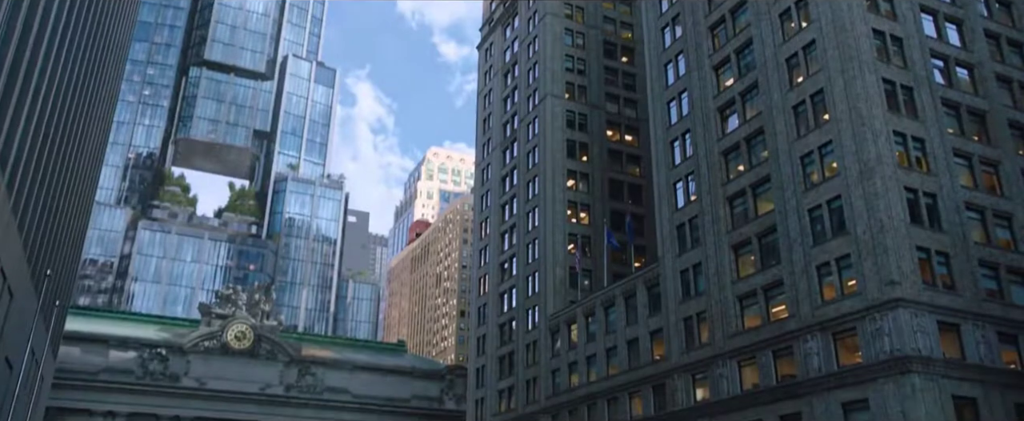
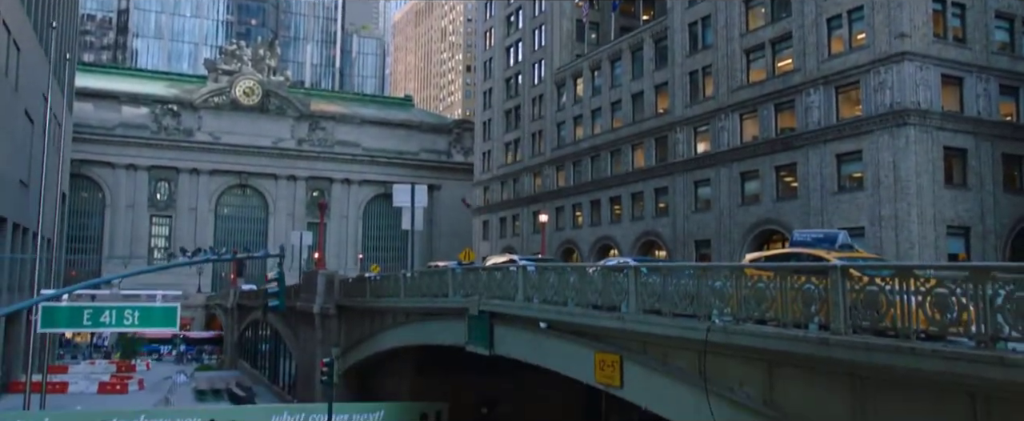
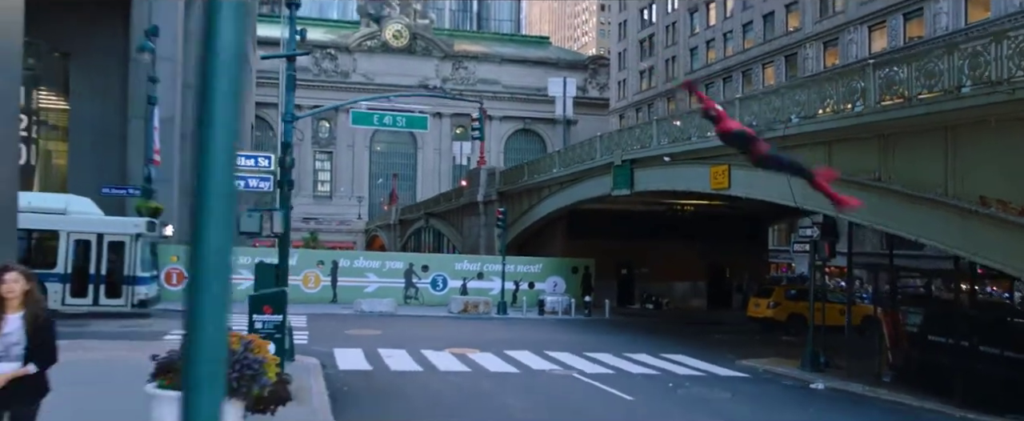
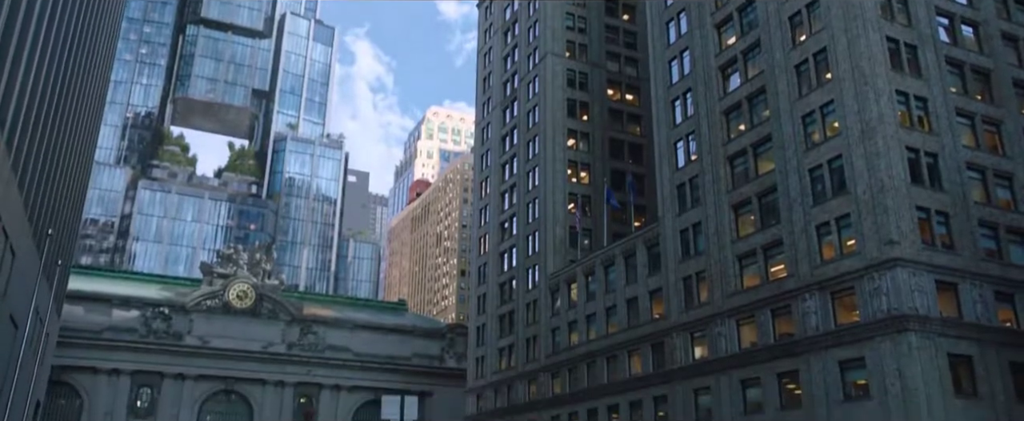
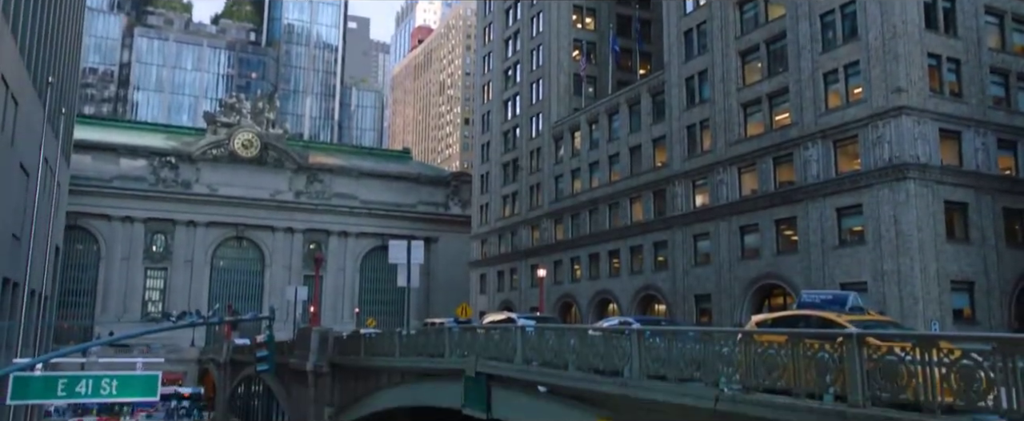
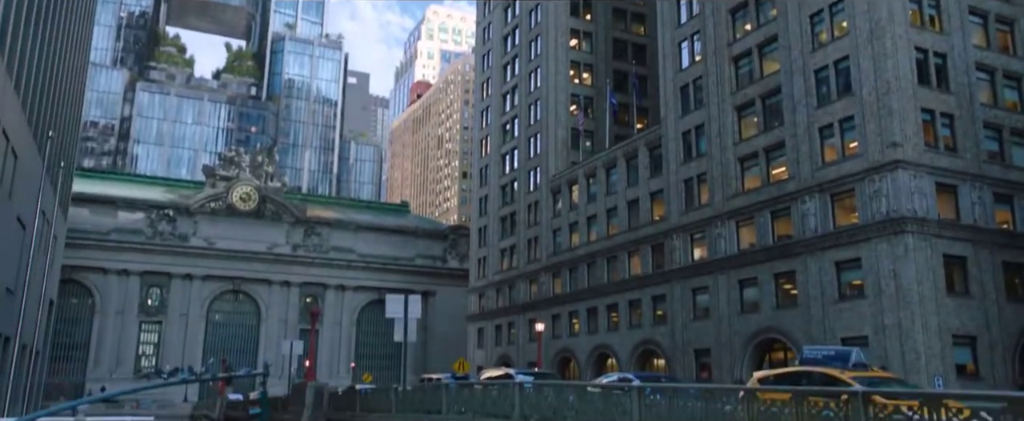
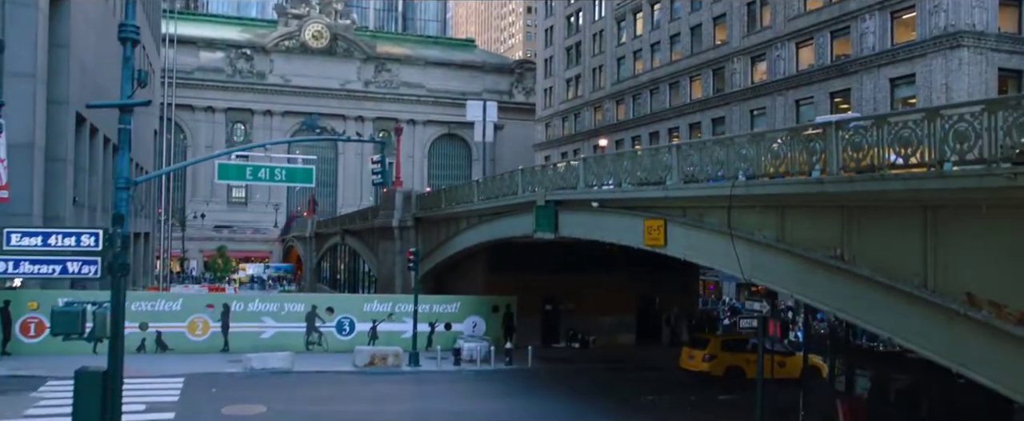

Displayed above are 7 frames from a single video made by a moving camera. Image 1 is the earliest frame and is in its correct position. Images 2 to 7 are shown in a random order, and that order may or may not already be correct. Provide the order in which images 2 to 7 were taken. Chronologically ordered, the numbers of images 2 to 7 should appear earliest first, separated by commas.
4, 6, 5, 2, 7, 3
